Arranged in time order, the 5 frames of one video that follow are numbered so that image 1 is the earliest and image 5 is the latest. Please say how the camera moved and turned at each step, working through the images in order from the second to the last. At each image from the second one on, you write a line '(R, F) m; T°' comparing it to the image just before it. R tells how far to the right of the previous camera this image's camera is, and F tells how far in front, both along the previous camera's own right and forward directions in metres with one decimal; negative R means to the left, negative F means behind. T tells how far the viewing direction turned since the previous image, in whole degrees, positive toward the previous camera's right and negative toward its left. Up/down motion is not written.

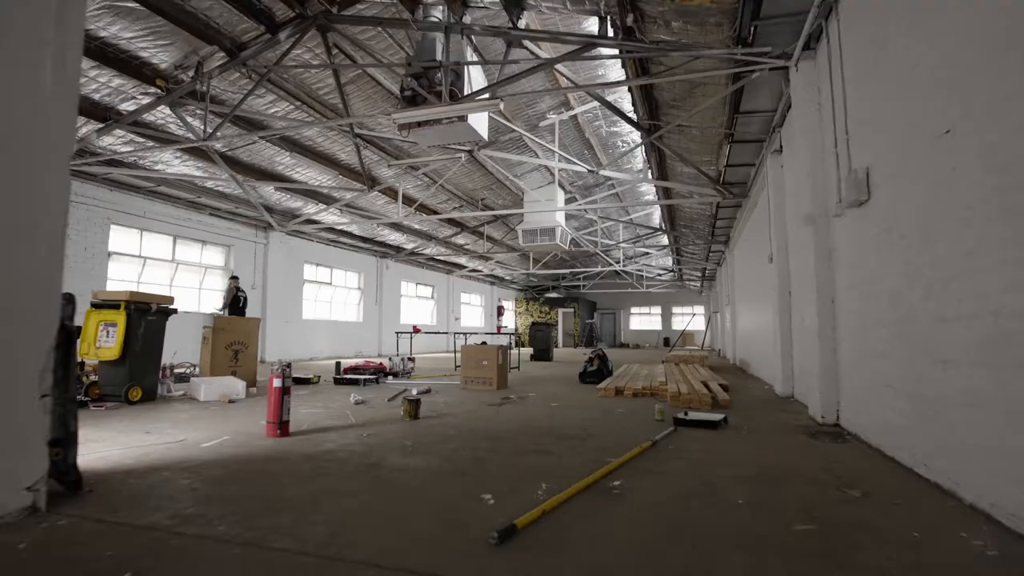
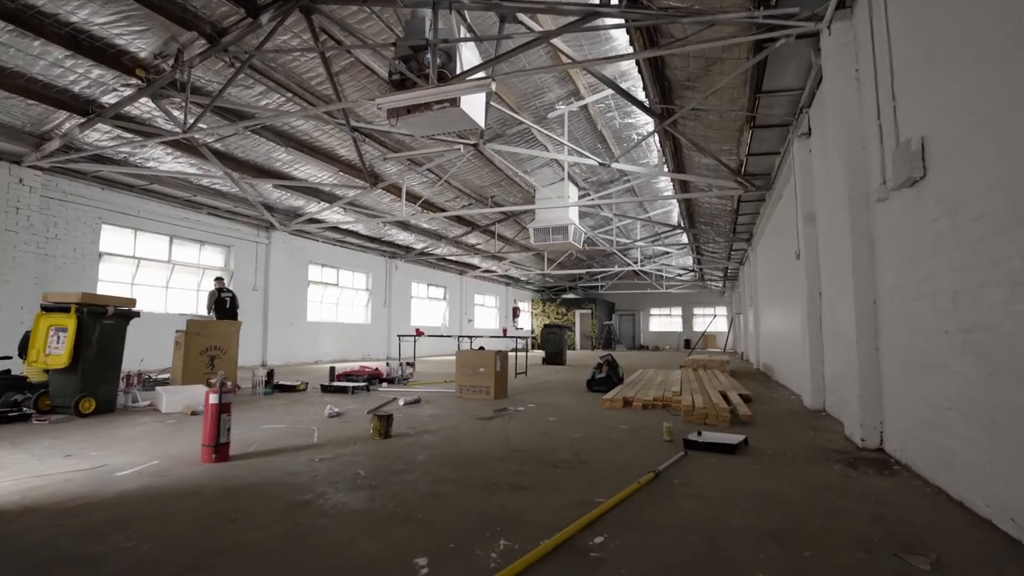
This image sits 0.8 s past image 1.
(+0.2, +0.4) m; -2°
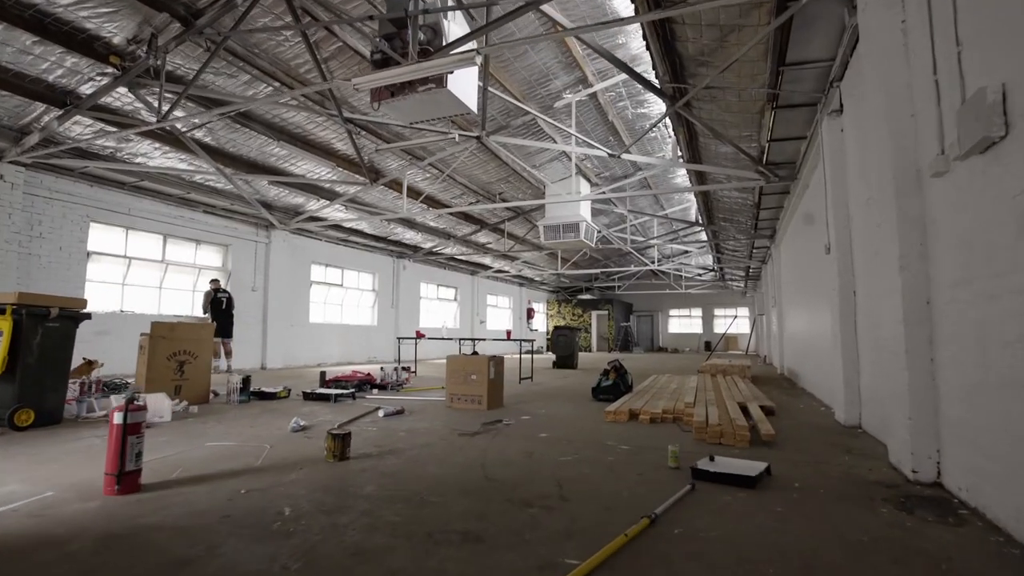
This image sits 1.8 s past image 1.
(+0.2, +0.4) m; -2°
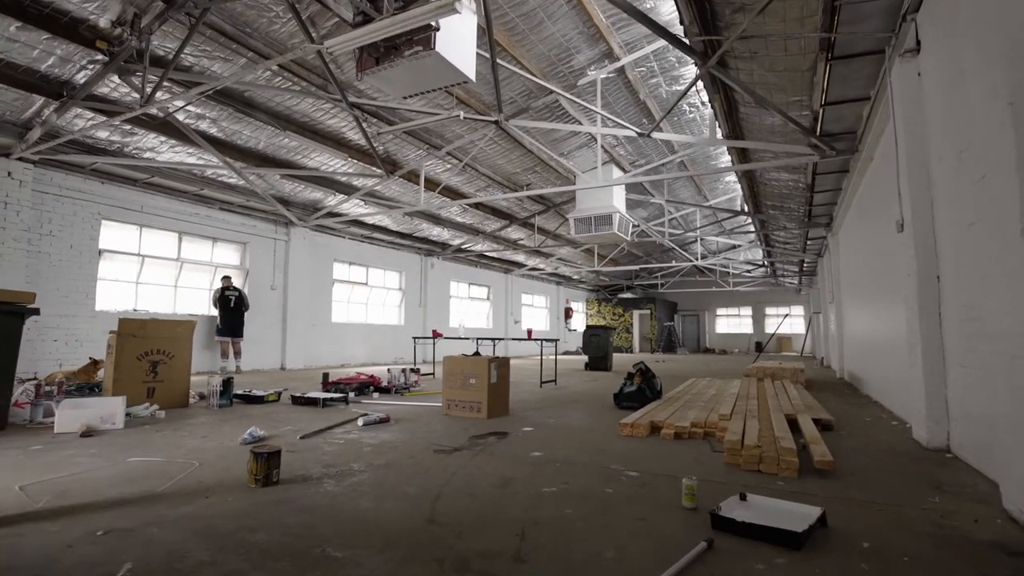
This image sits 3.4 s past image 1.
(+0.3, +0.5) m; -5°
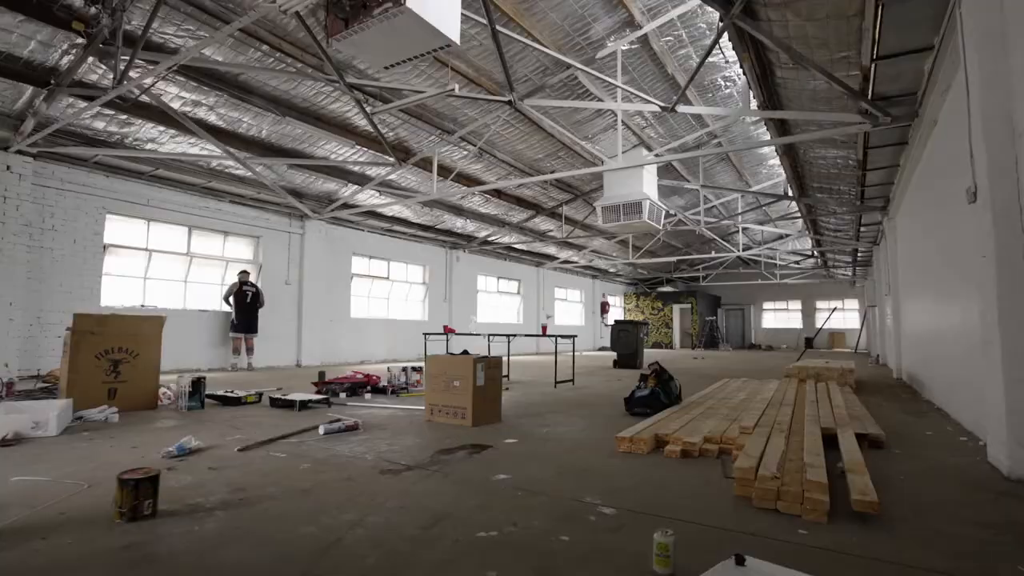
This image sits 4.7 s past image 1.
(+0.3, +0.5) m; -5°
